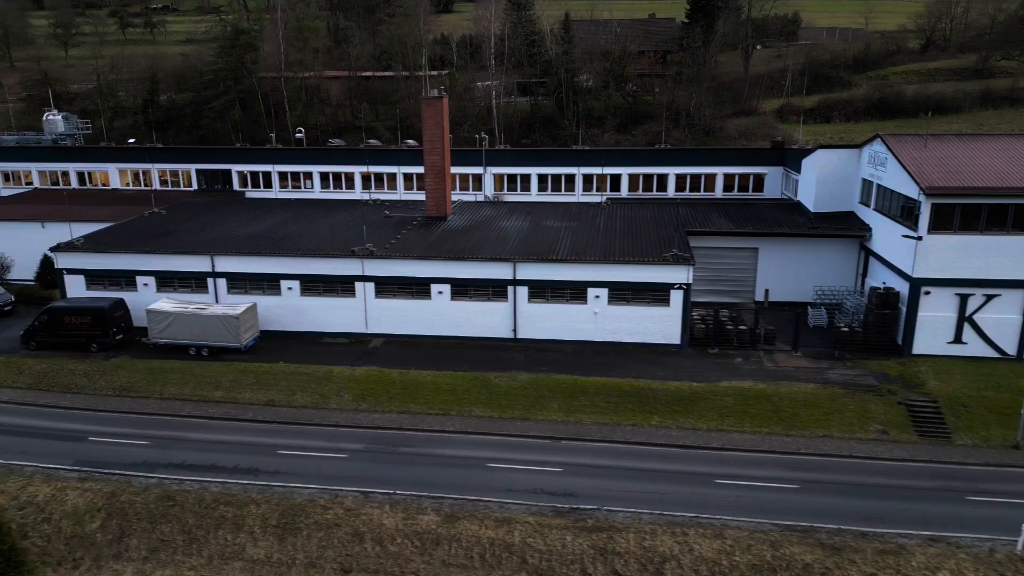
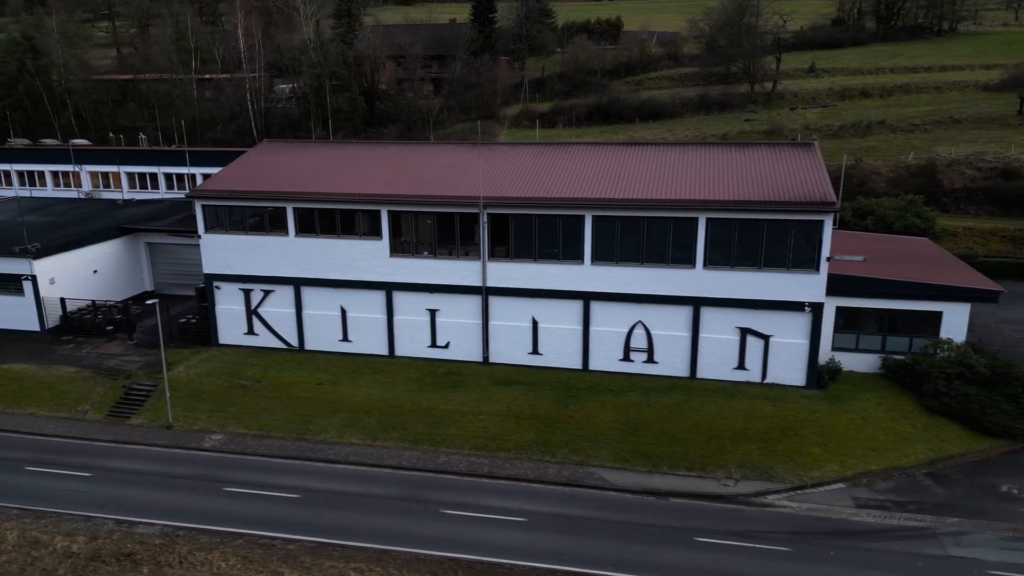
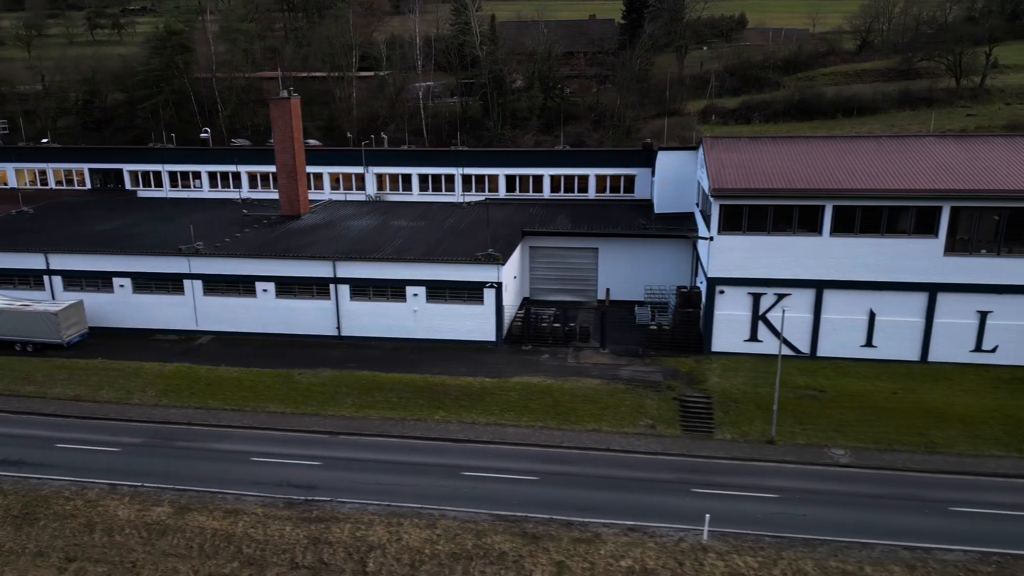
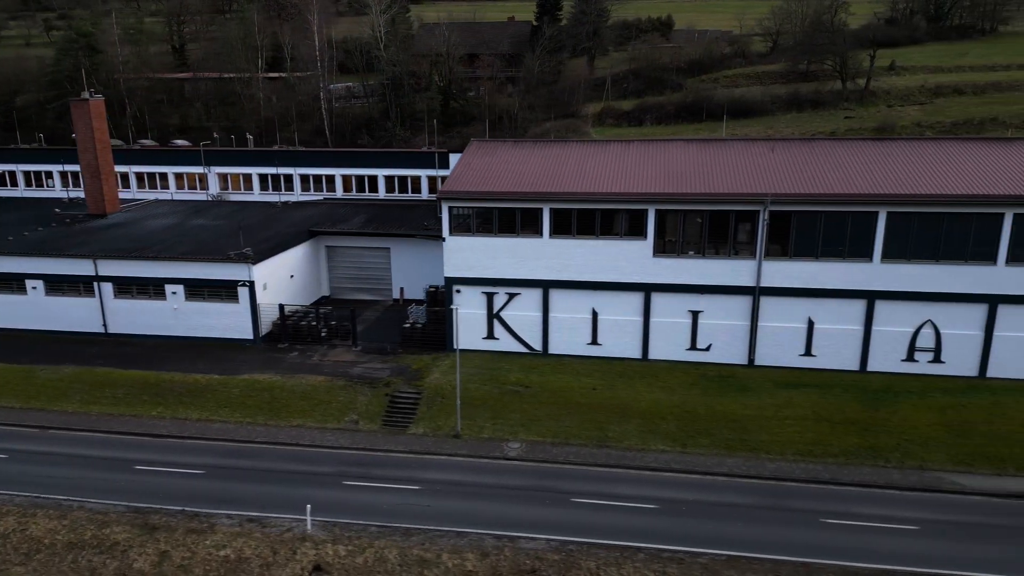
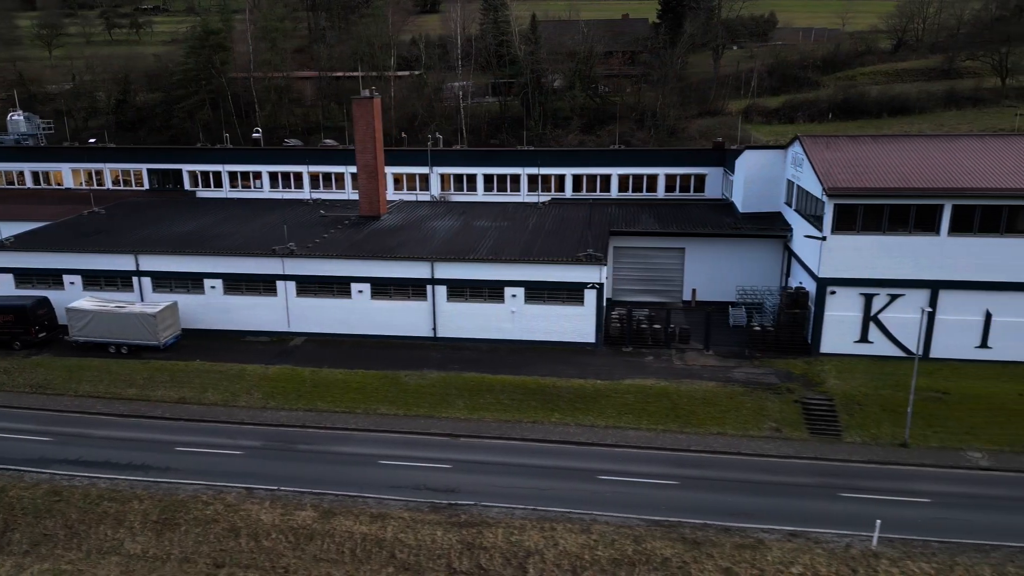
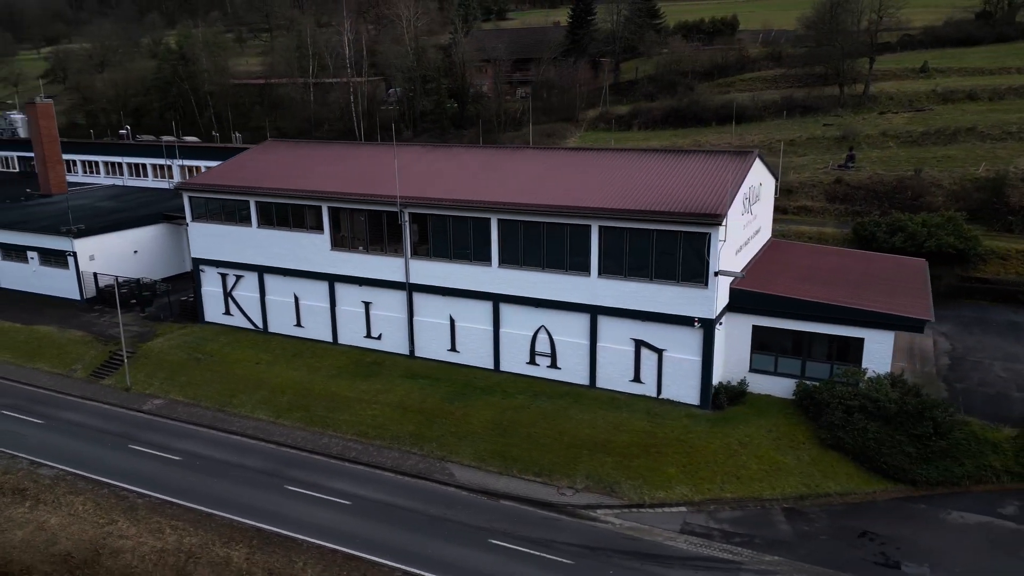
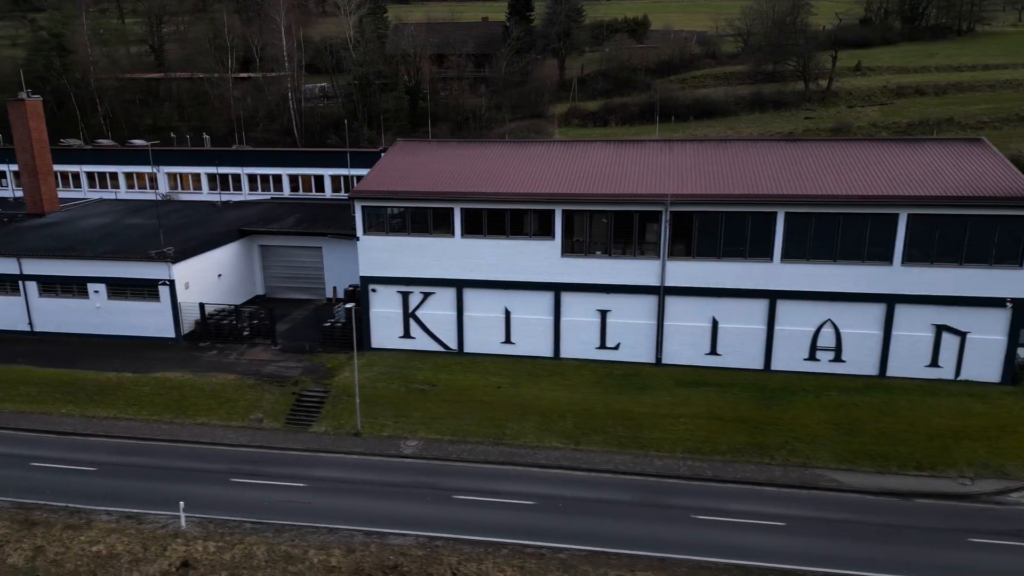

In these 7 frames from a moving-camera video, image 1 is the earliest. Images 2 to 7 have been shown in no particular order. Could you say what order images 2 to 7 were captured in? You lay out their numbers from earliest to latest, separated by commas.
5, 3, 4, 7, 2, 6
